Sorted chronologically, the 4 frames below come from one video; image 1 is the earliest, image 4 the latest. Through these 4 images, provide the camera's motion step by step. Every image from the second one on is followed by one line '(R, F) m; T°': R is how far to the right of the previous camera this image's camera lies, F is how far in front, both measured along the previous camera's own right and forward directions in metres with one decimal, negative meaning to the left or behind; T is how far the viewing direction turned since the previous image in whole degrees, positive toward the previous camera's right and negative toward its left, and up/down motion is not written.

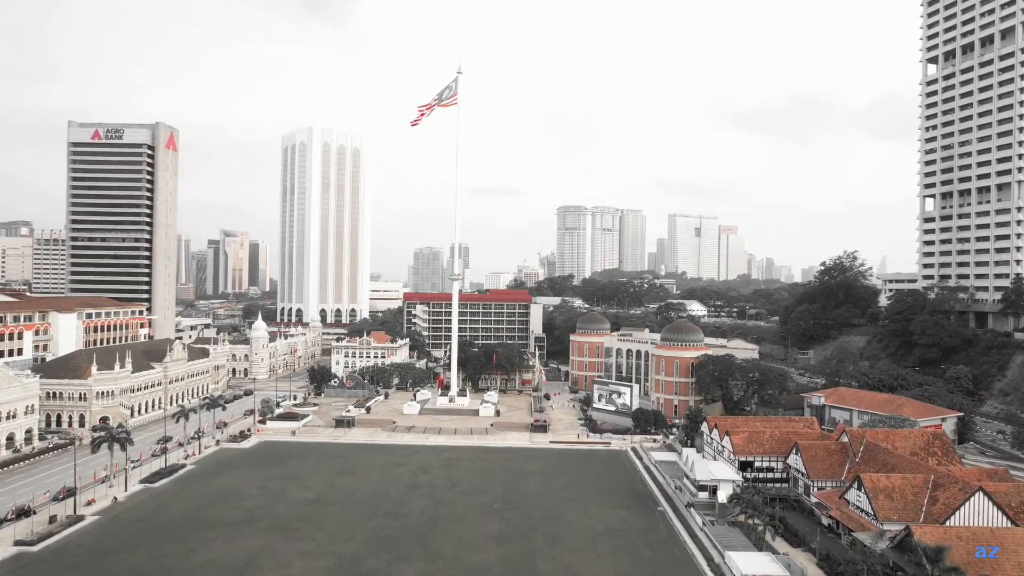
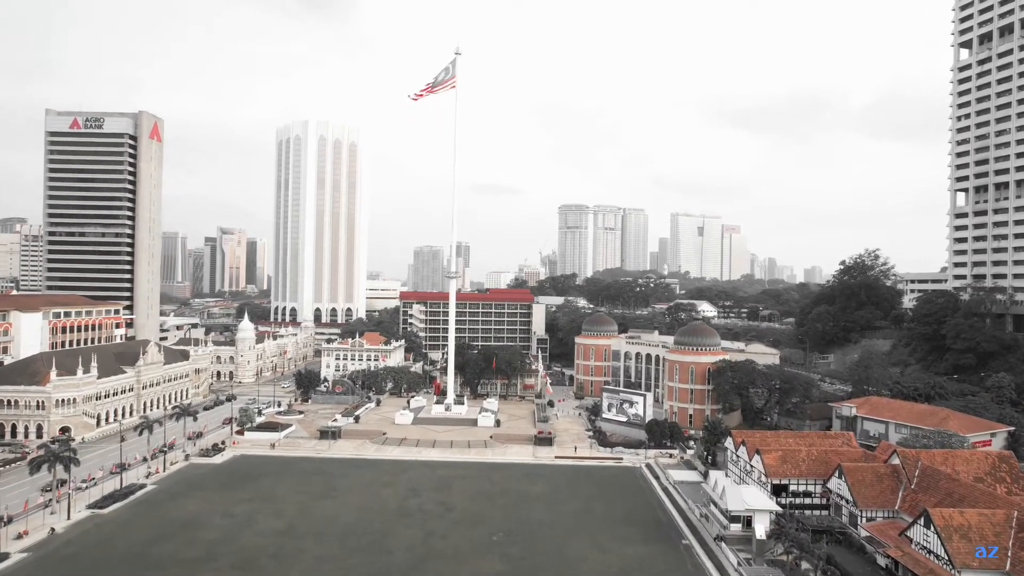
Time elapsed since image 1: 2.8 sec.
(-0.1, +5.6) m; 0°
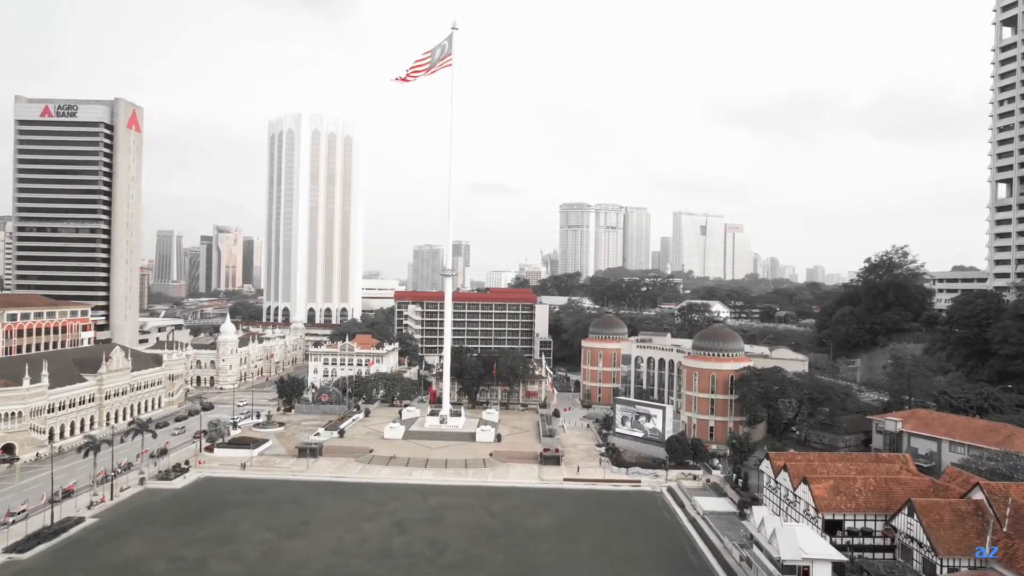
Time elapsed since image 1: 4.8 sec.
(-0.2, +6.5) m; 0°
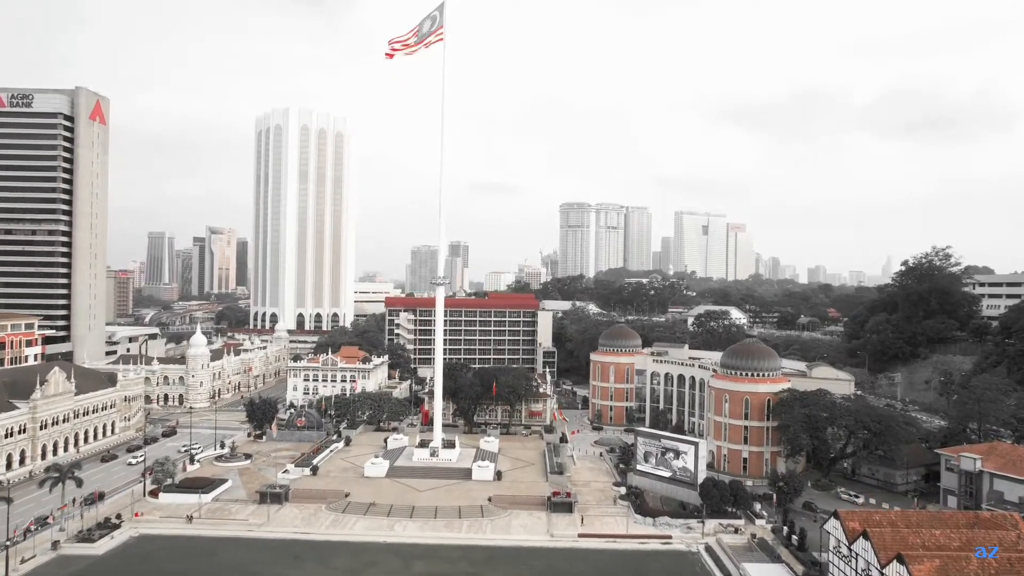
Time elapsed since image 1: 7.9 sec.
(-0.2, +8.6) m; 0°
